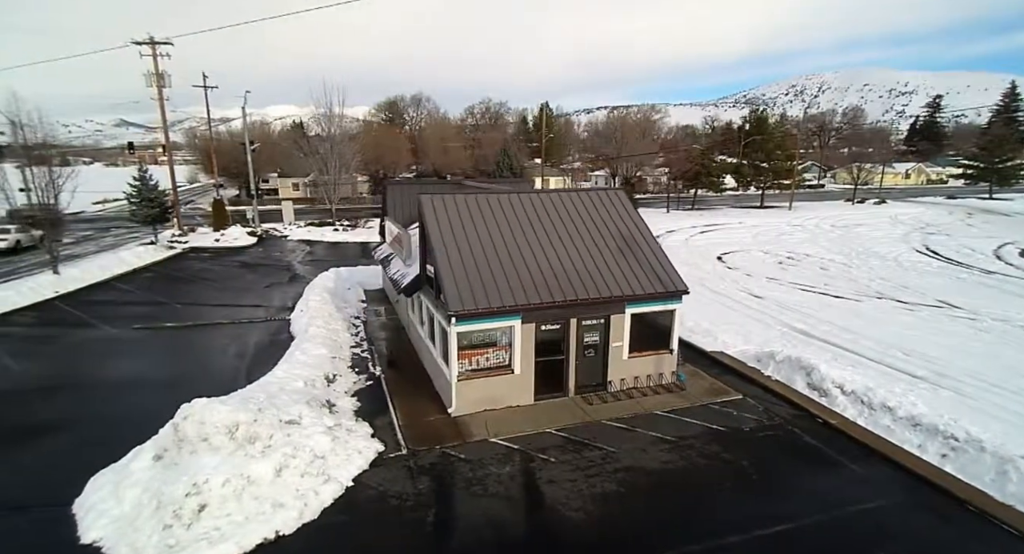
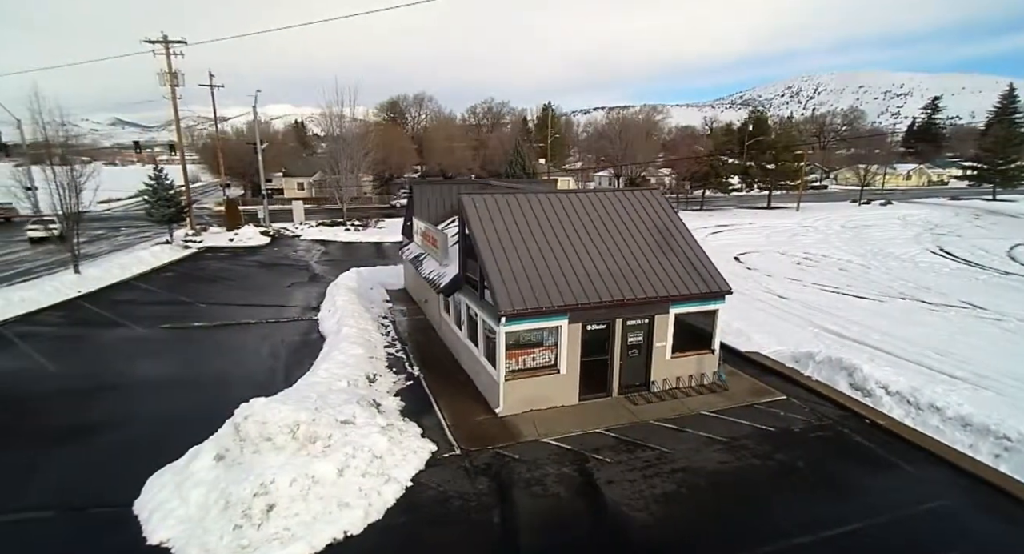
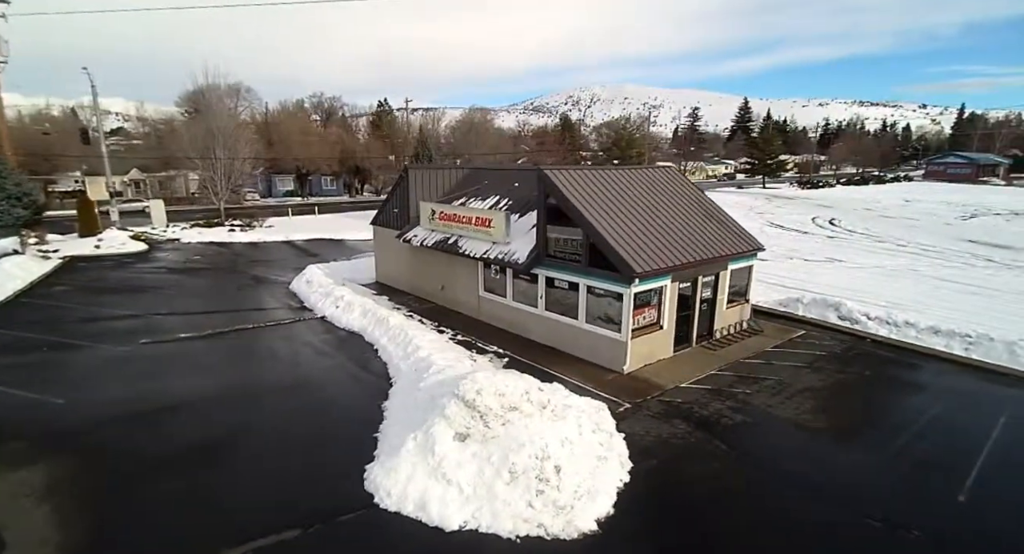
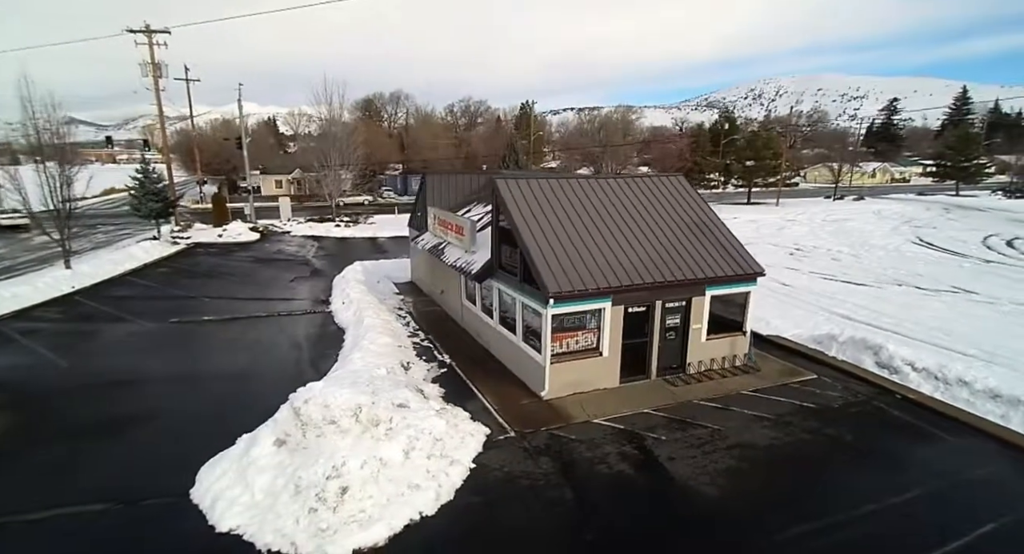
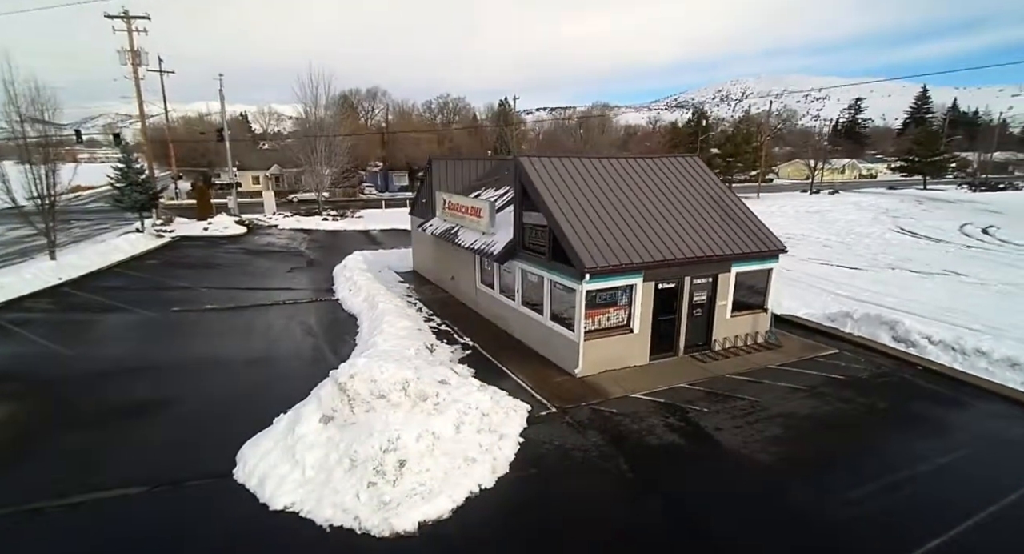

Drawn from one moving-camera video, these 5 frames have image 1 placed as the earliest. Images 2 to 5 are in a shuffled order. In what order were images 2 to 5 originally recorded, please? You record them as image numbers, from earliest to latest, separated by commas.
2, 4, 5, 3
